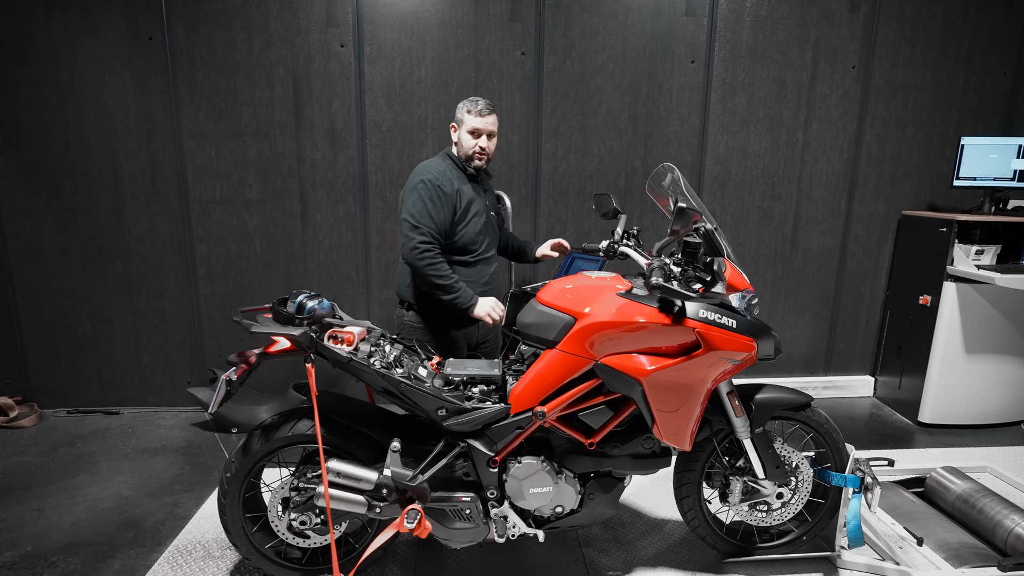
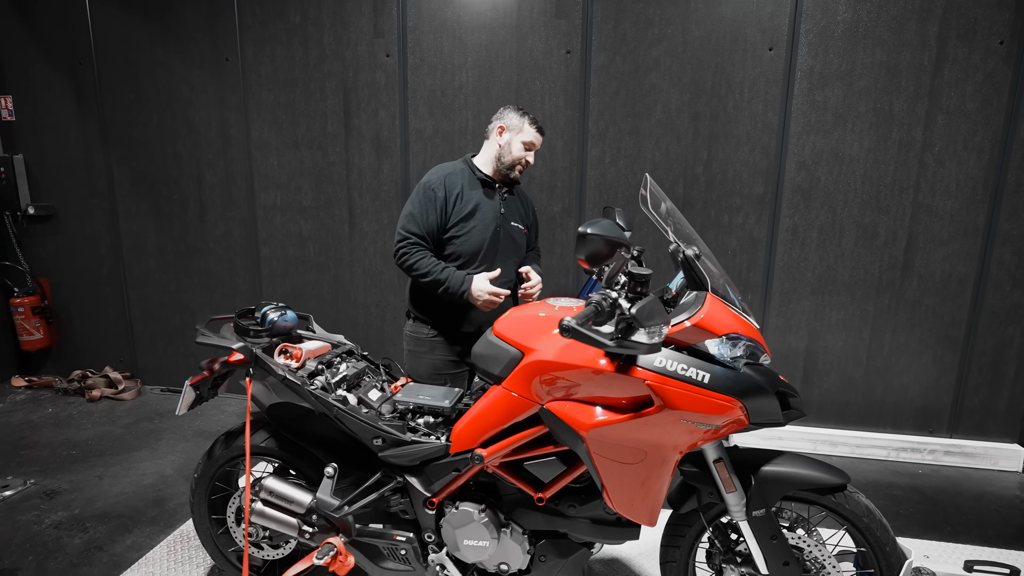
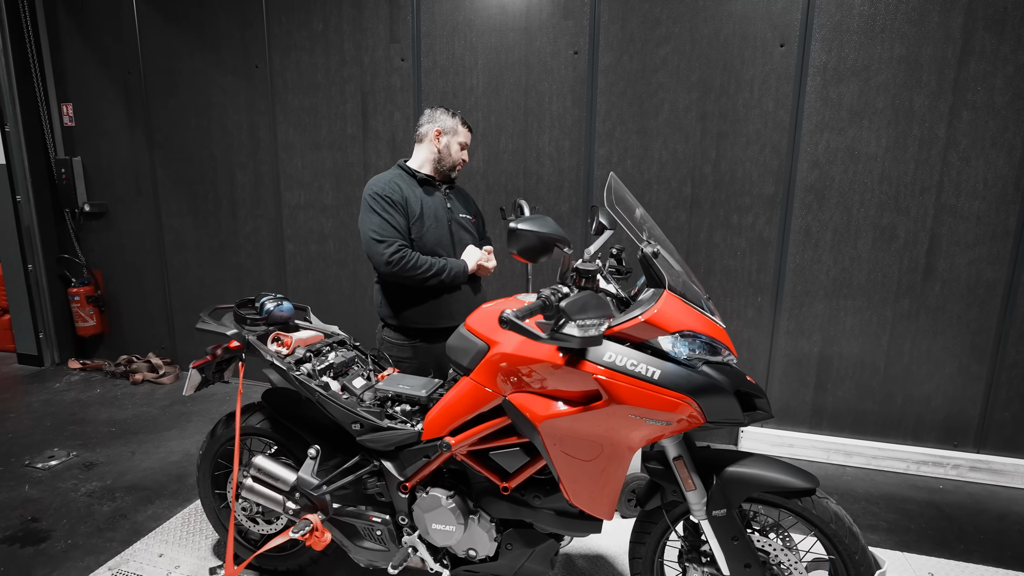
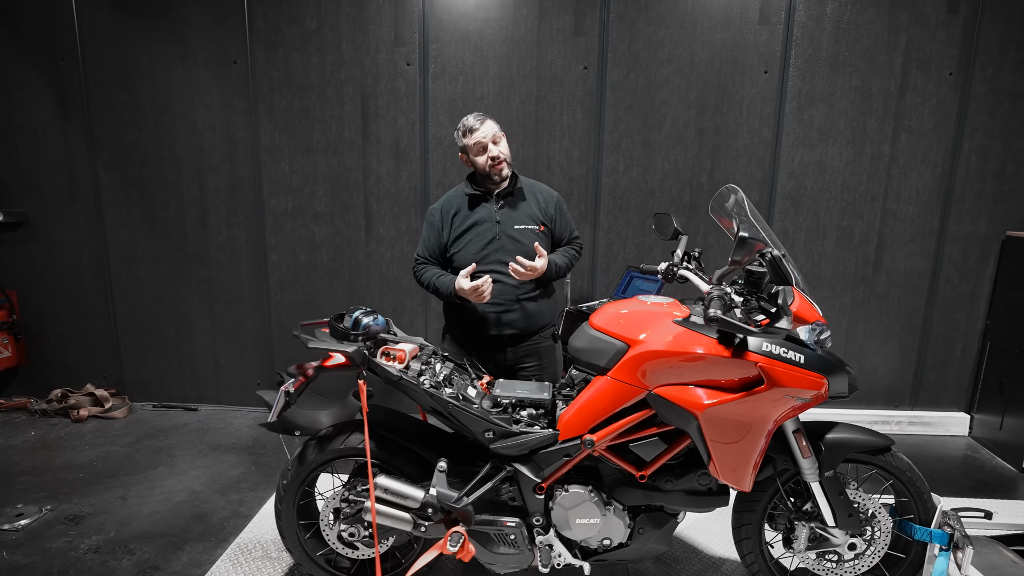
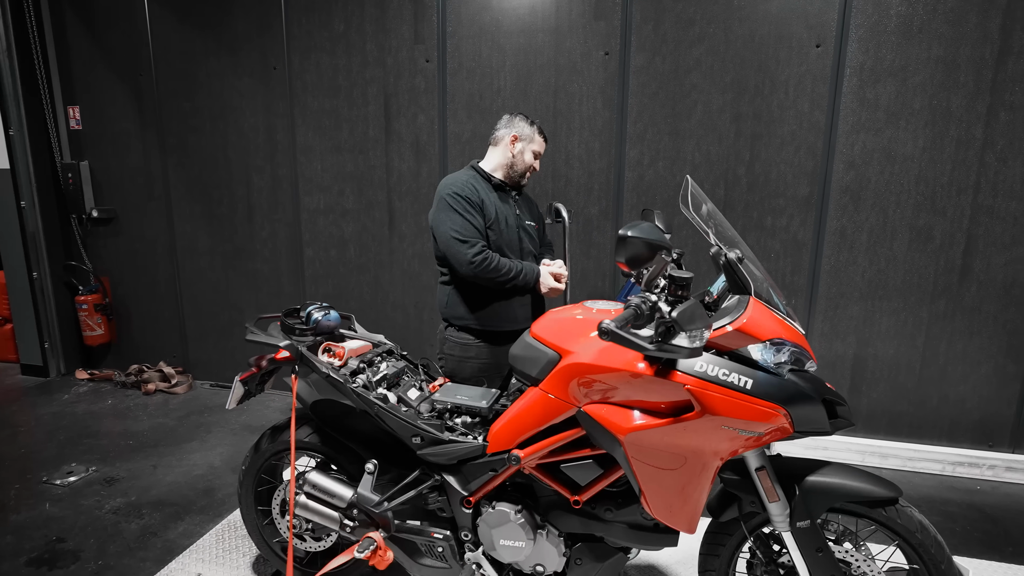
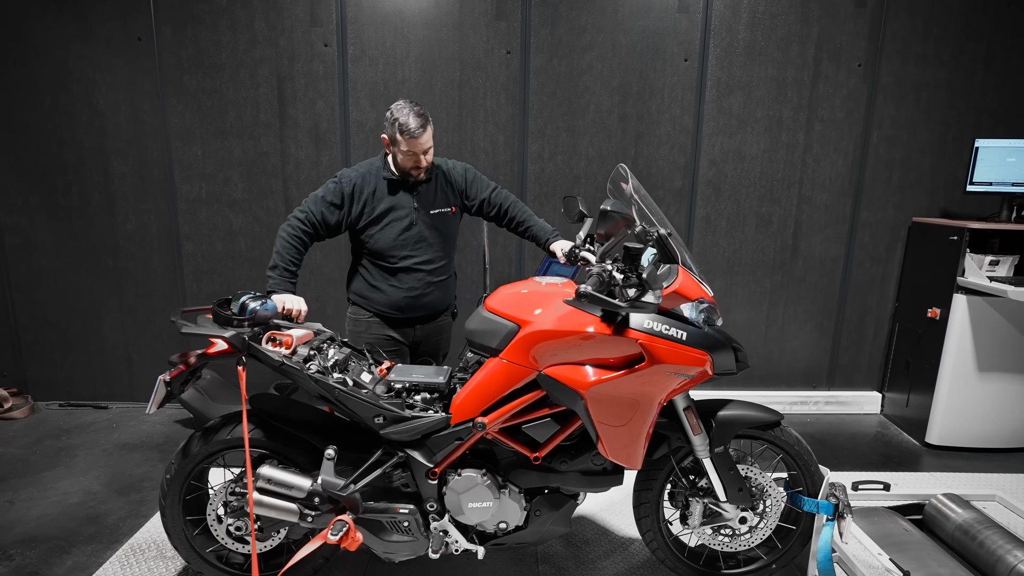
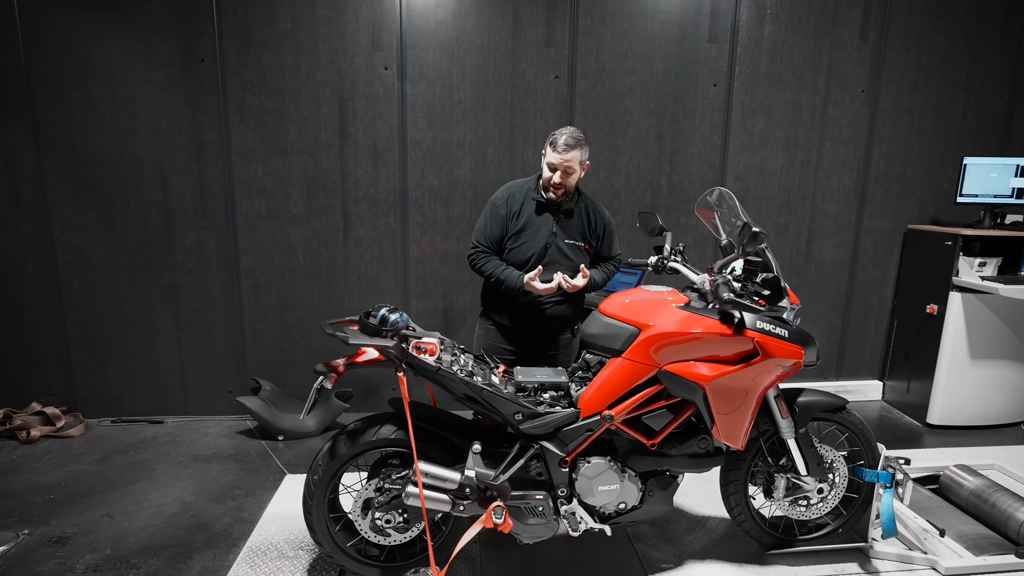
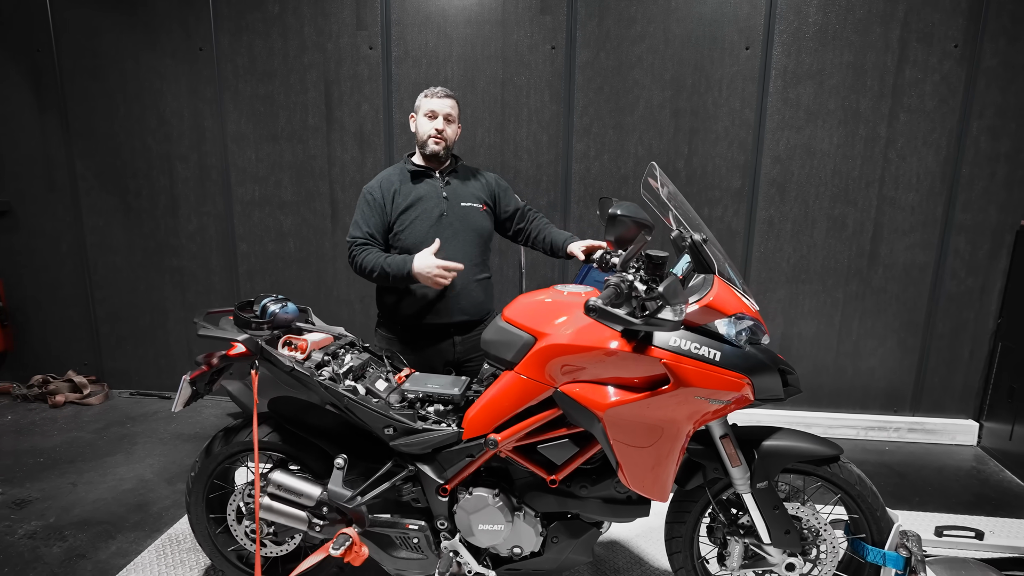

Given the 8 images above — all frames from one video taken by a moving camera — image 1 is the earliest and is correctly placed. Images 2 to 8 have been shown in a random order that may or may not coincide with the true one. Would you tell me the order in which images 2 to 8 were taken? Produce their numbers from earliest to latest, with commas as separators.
6, 8, 2, 3, 5, 4, 7
